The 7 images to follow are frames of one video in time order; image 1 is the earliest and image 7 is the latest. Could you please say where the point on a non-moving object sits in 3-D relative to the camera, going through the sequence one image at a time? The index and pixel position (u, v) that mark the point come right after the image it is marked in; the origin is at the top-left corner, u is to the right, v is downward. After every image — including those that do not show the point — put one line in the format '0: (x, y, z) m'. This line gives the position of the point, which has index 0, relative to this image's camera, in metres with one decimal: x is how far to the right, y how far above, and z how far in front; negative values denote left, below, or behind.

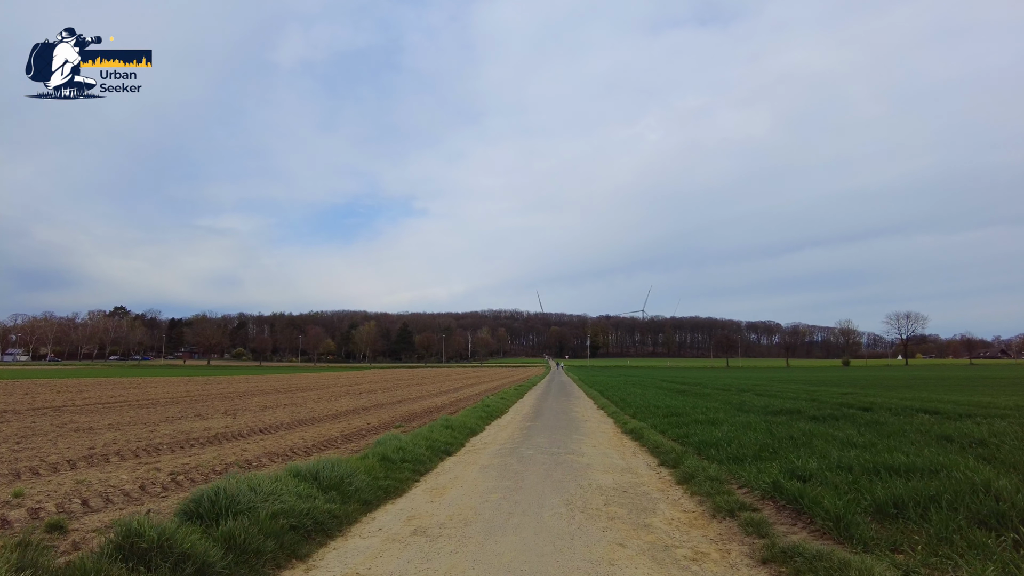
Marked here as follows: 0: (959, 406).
0: (+16.5, -4.3, +18.3) m
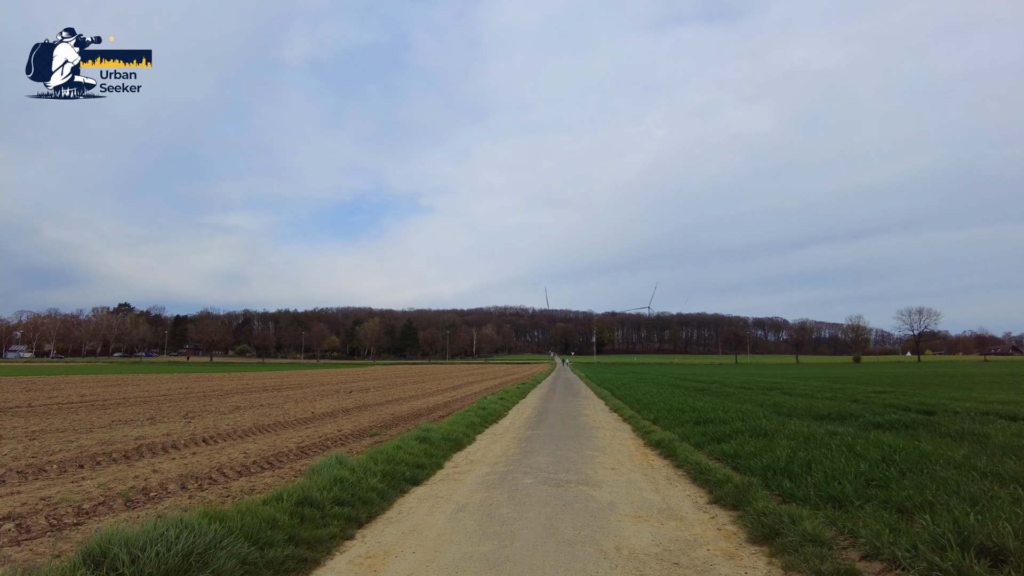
0: (+16.6, -4.0, +17.1) m
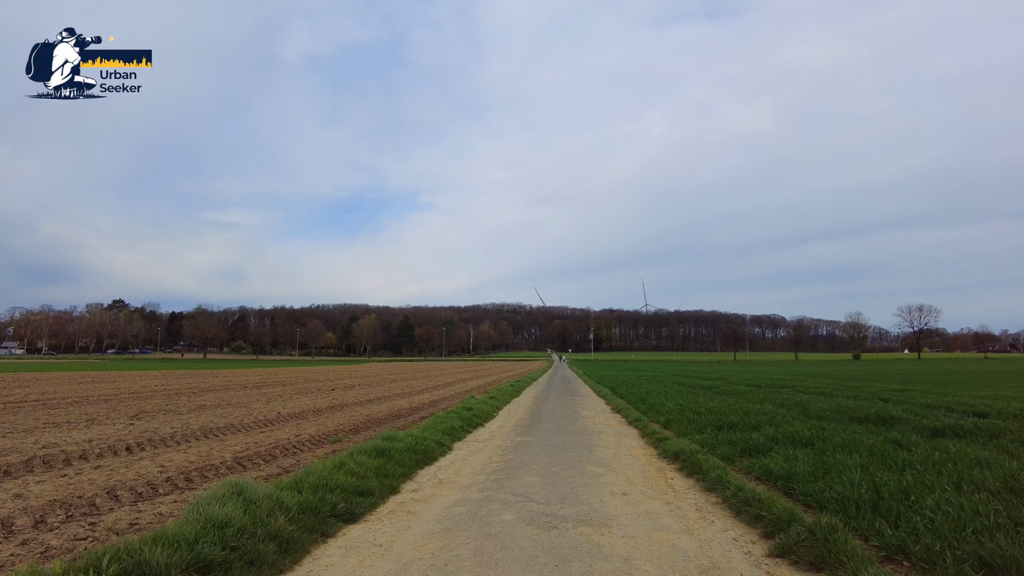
0: (+16.5, -3.8, +16.4) m
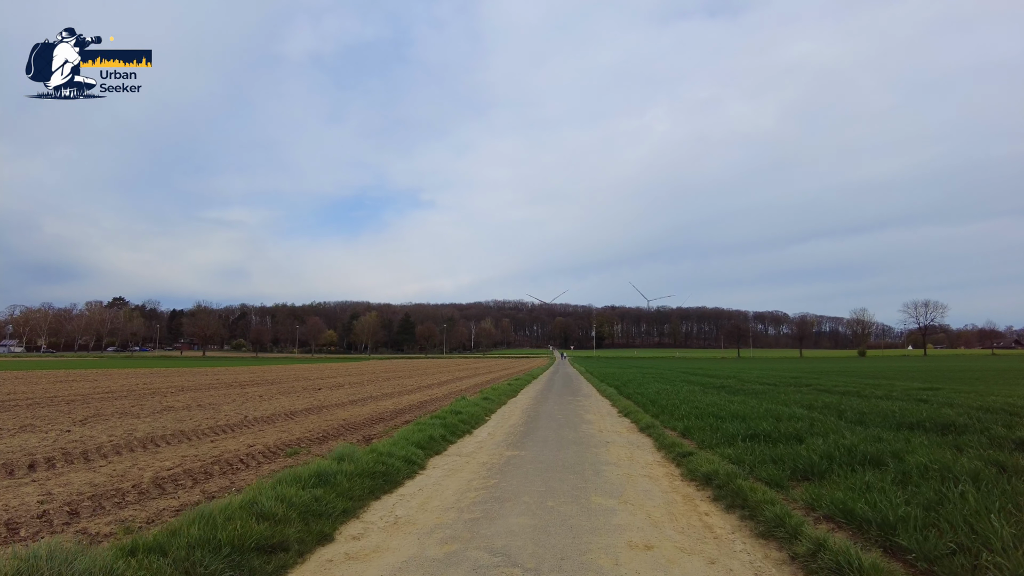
0: (+16.4, -3.6, +15.7) m
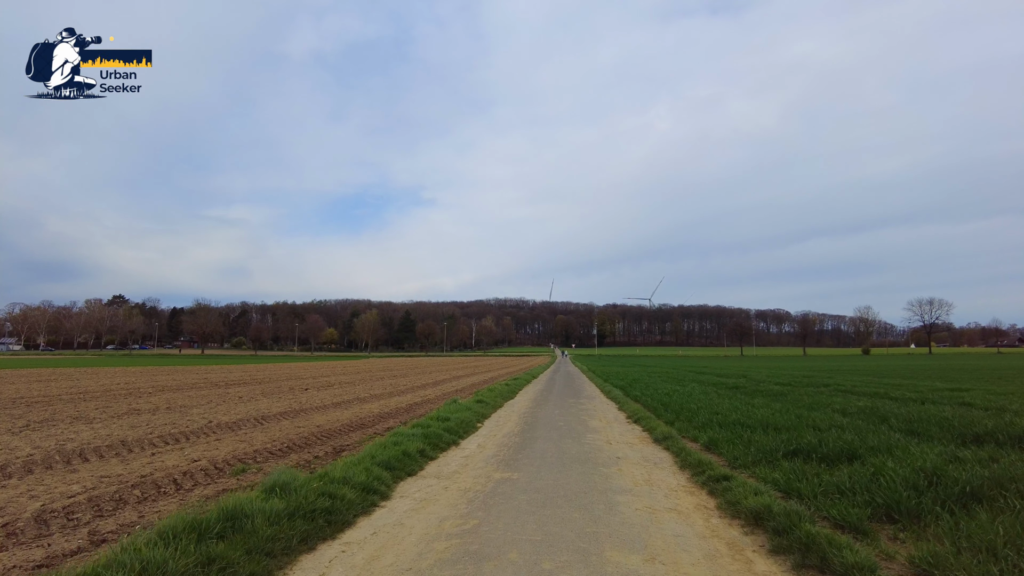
0: (+16.4, -3.5, +15.0) m
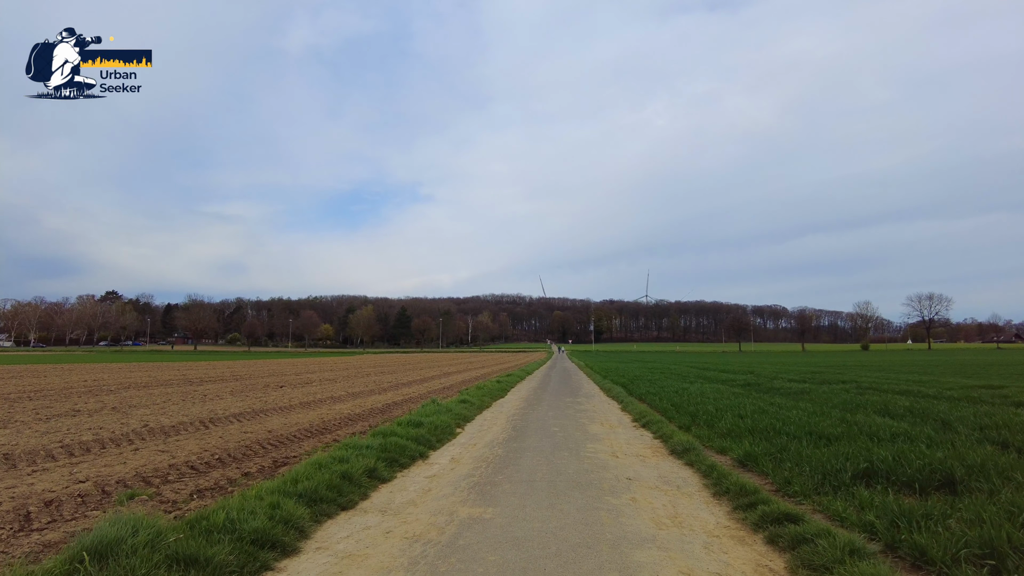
0: (+16.2, -3.2, +14.4) m
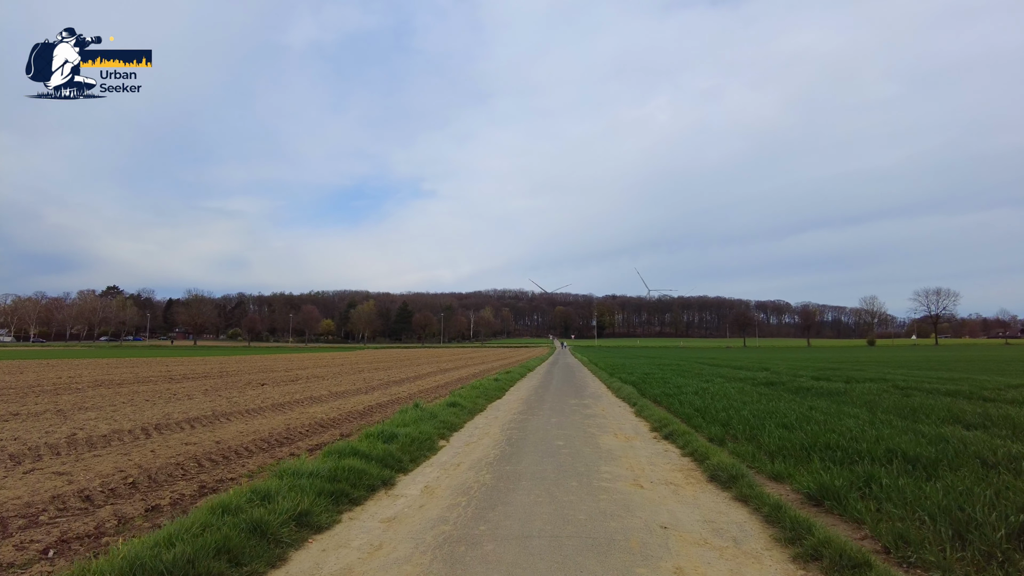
0: (+16.3, -3.0, +13.6) m
